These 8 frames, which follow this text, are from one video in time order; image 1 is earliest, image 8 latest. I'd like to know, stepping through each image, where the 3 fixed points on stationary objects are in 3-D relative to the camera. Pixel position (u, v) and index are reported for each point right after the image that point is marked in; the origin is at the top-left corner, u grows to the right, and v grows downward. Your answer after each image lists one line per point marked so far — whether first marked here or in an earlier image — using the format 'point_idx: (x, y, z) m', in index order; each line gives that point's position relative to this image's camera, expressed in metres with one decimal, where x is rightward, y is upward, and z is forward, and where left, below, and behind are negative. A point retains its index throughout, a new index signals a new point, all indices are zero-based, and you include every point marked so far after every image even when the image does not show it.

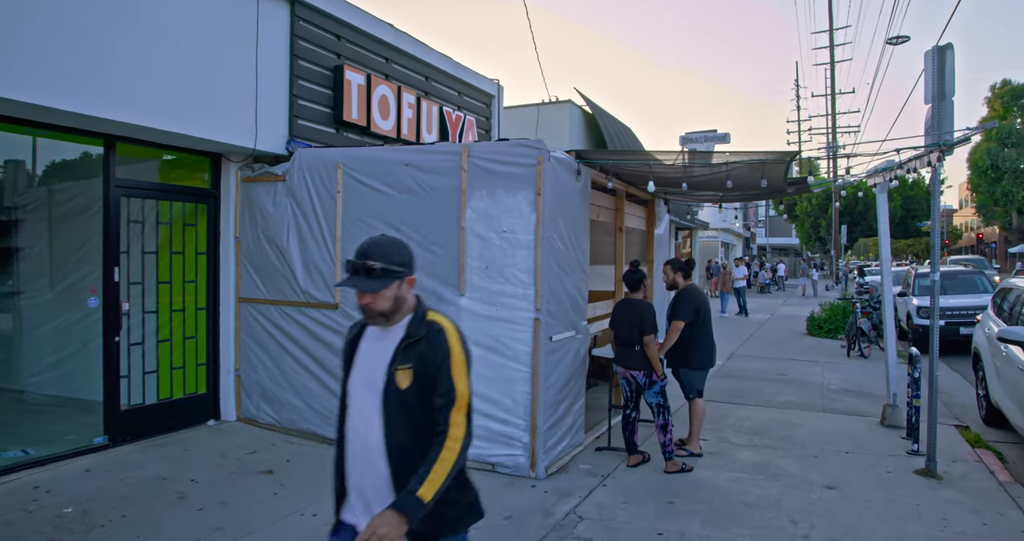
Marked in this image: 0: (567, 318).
0: (+0.4, -0.4, +5.8) m
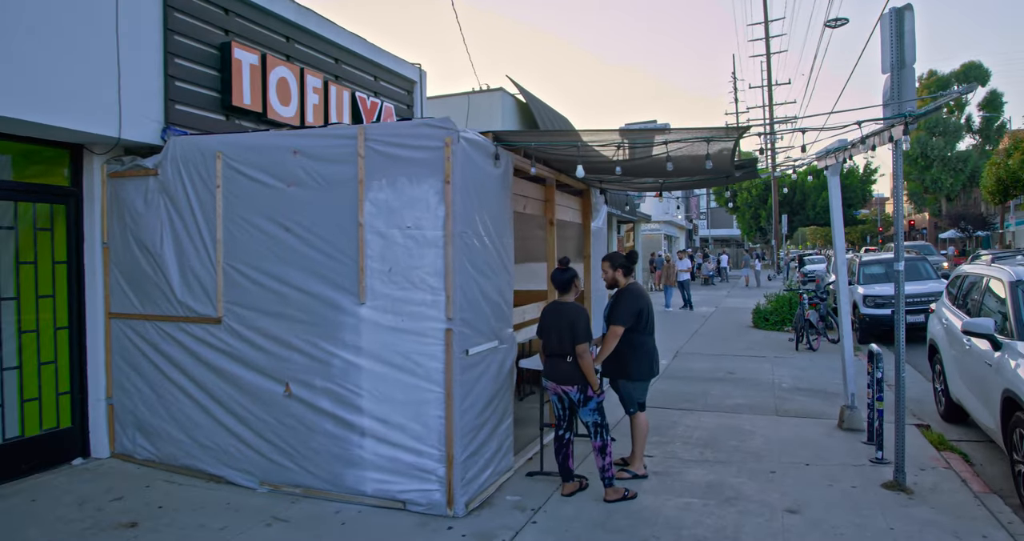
0: (-0.2, -0.4, +5.0) m
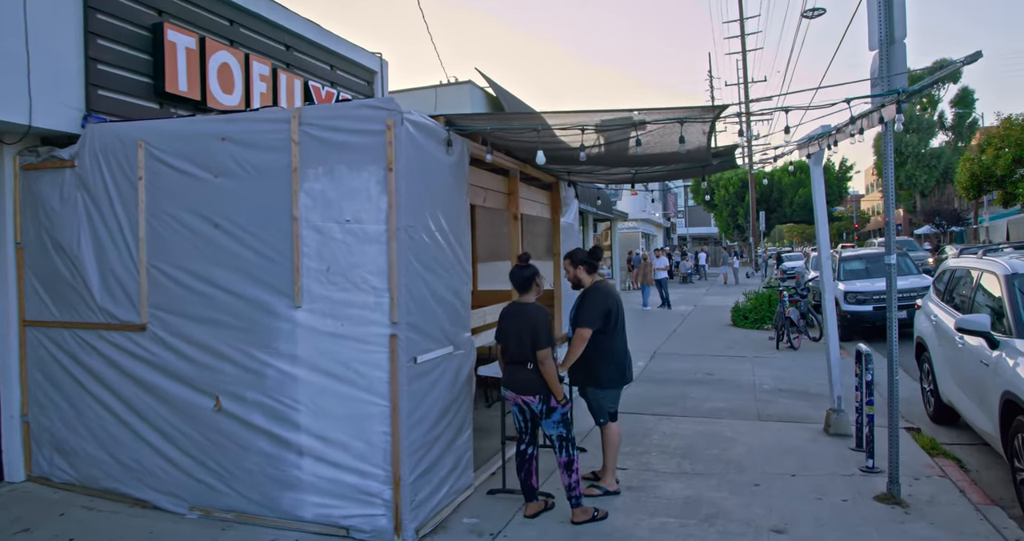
0: (-0.4, -0.3, +4.5) m
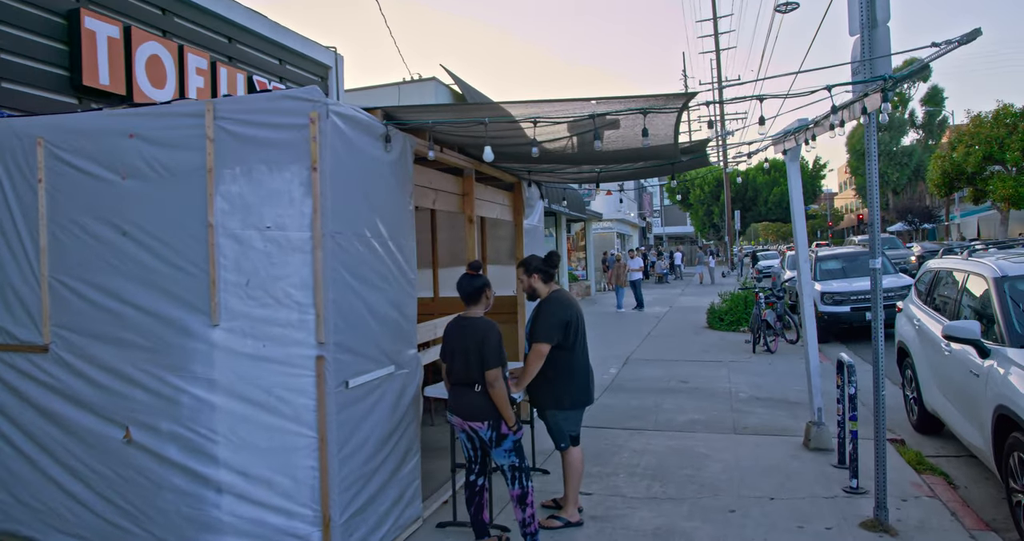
0: (-0.7, -0.4, +4.0) m
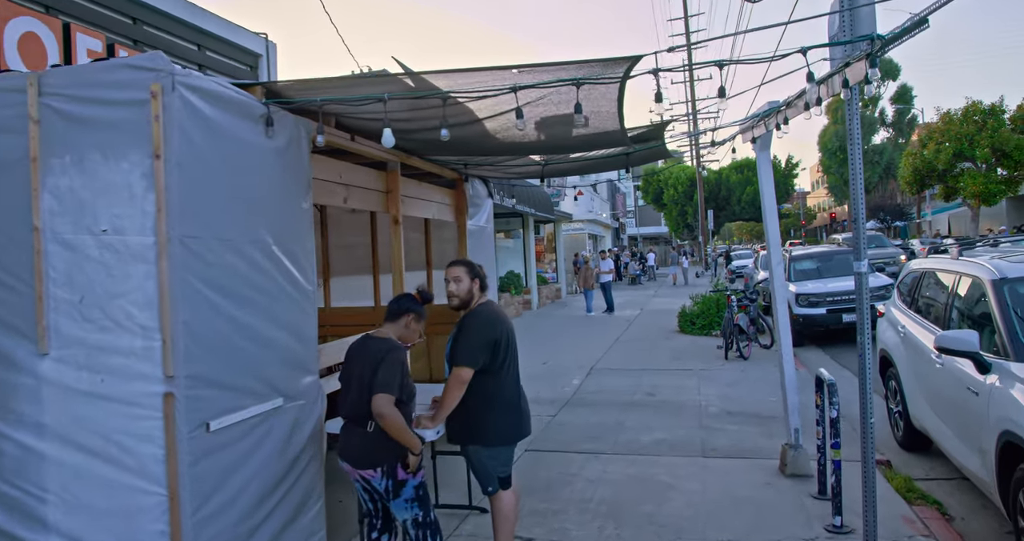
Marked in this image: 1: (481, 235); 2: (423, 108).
0: (-1.1, -0.5, +3.3) m
1: (-0.3, +0.3, +7.0) m
2: (-0.4, +0.8, +3.8) m
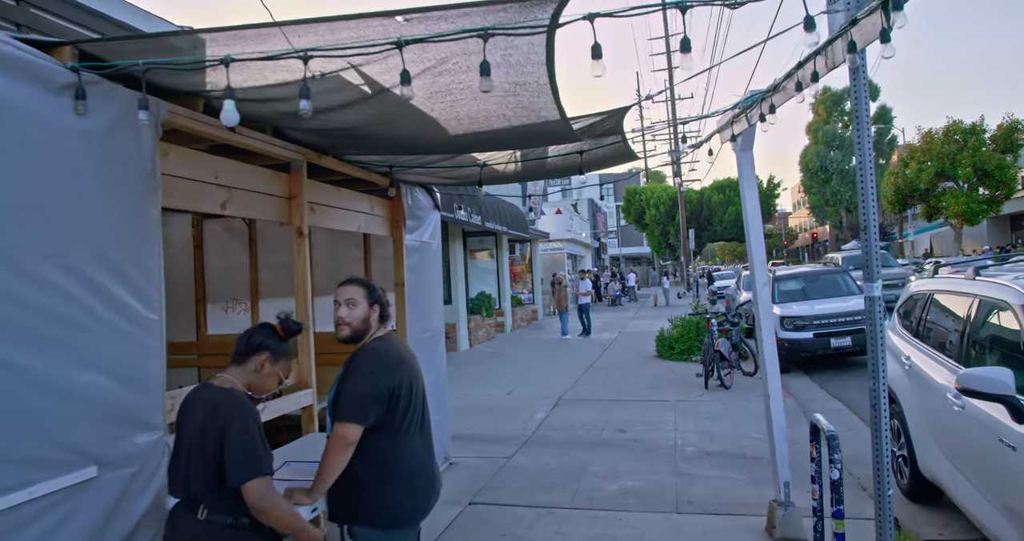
0: (-1.4, -0.5, +2.4) m
1: (-0.7, +0.1, +6.1) m
2: (-0.7, +0.7, +3.0) m
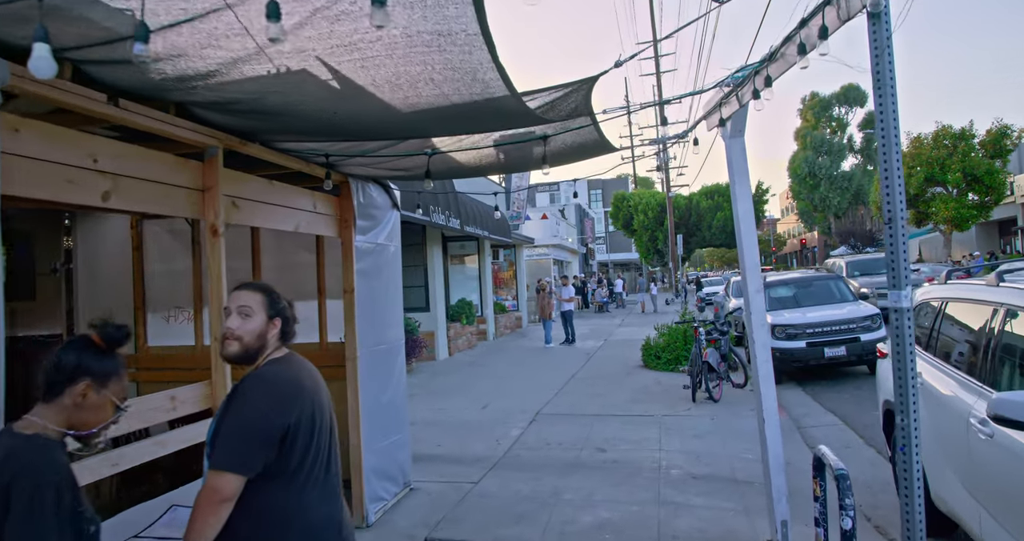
0: (-1.6, -0.5, +1.7) m
1: (-0.9, +0.1, +5.5) m
2: (-0.9, +0.7, +2.4) m
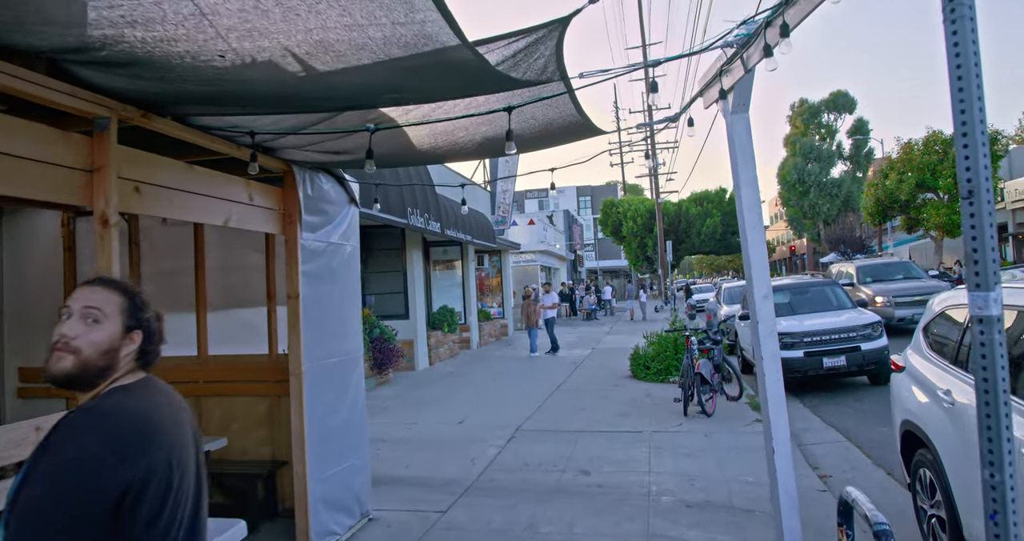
0: (-1.7, -0.5, +1.1) m
1: (-1.1, +0.1, +4.9) m
2: (-1.0, +0.7, +1.7) m
